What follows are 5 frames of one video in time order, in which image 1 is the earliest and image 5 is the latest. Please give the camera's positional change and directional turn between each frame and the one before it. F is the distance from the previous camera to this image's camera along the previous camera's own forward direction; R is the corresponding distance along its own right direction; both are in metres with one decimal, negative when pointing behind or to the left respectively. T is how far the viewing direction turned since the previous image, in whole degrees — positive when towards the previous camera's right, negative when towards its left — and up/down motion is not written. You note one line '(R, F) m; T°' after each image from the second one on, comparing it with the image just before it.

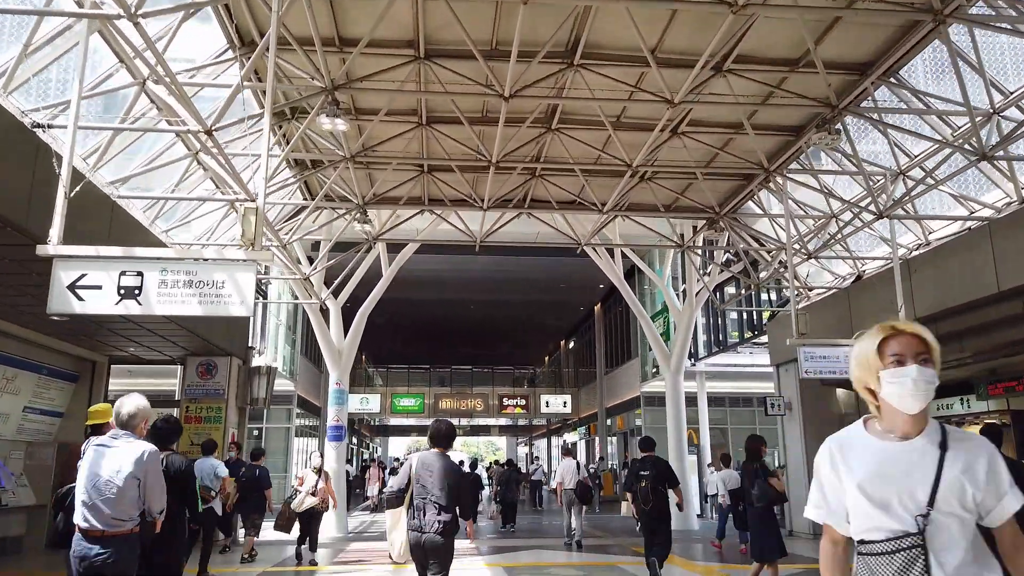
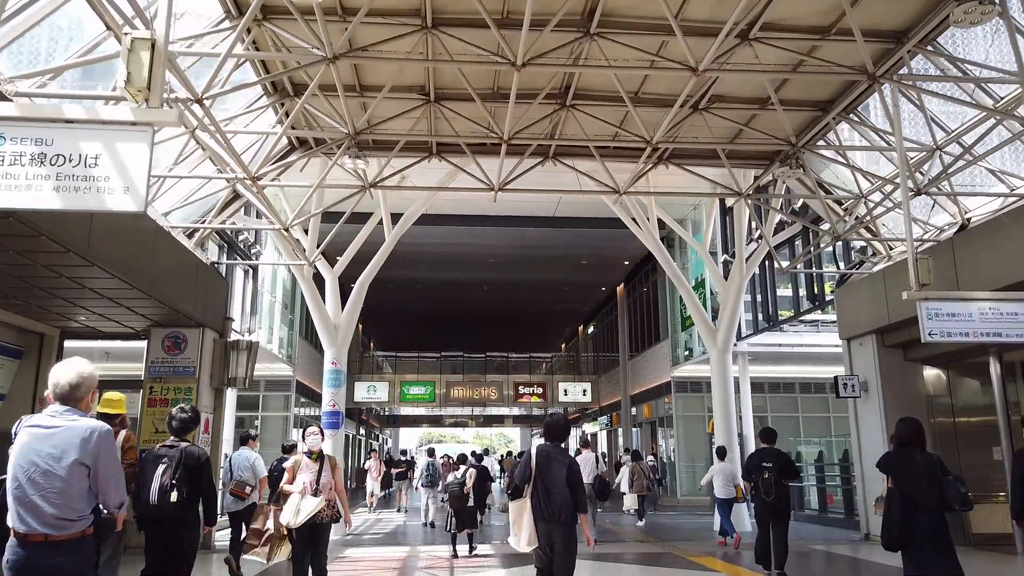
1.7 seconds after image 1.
(-0.2, +2.5) m; -1°
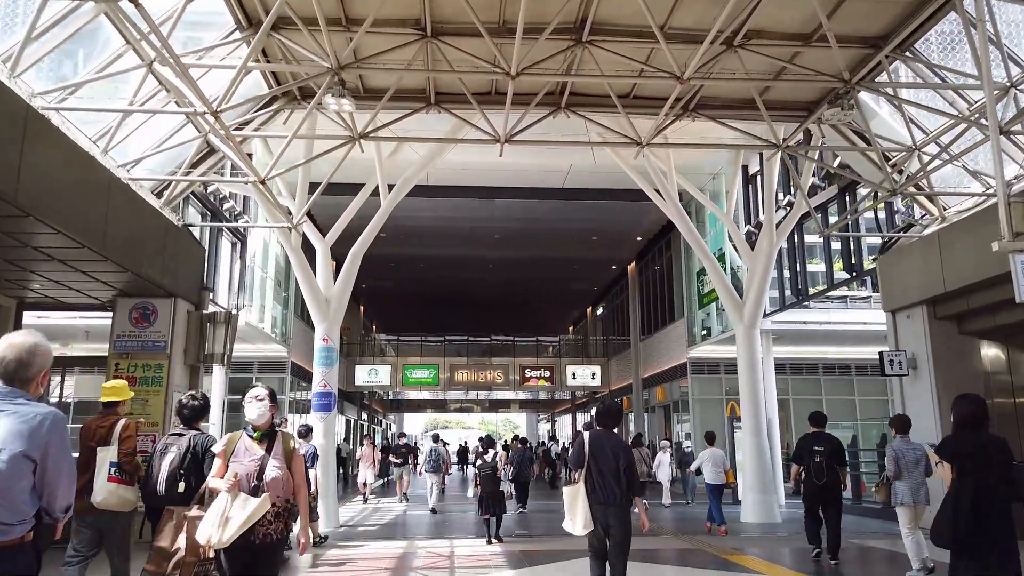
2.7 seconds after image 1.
(-0.1, +1.4) m; 0°
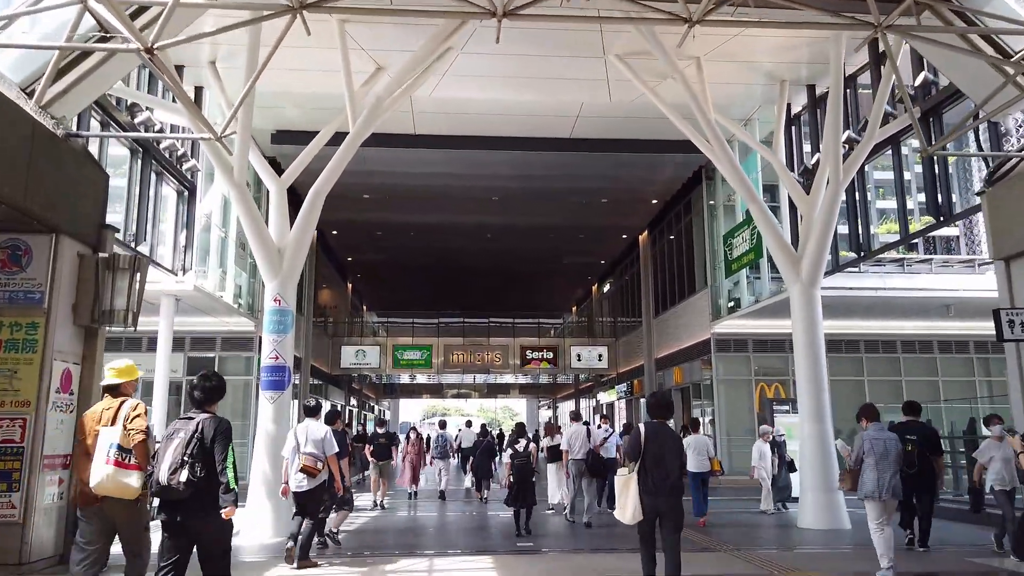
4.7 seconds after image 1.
(0.0, +3.0) m; 0°
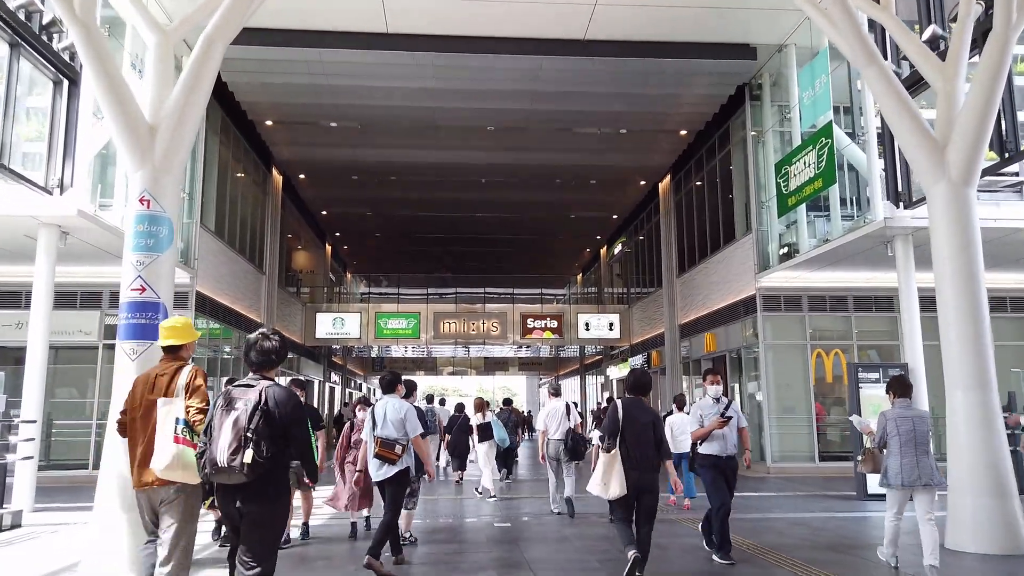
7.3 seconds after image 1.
(0.0, +4.1) m; 0°
